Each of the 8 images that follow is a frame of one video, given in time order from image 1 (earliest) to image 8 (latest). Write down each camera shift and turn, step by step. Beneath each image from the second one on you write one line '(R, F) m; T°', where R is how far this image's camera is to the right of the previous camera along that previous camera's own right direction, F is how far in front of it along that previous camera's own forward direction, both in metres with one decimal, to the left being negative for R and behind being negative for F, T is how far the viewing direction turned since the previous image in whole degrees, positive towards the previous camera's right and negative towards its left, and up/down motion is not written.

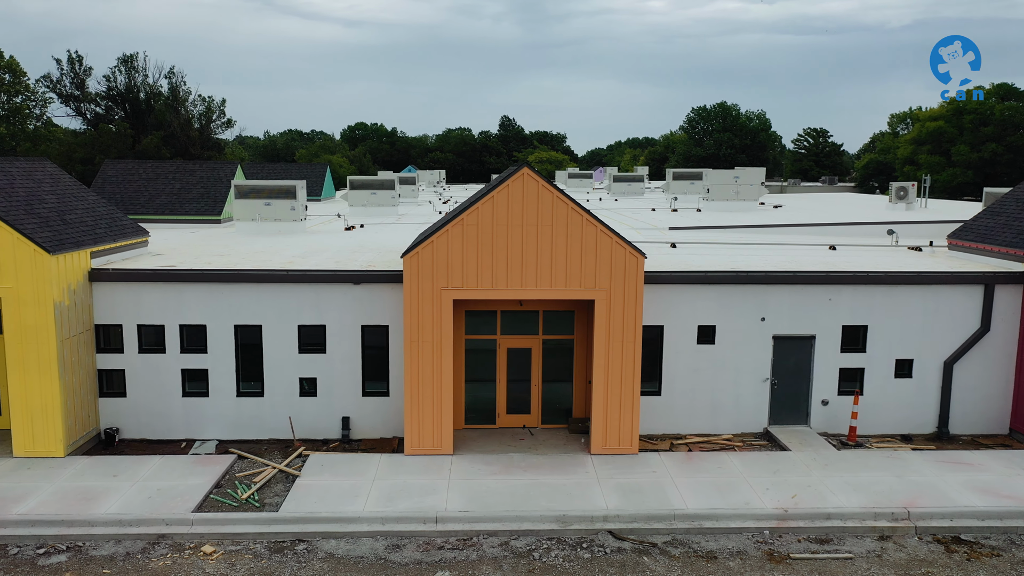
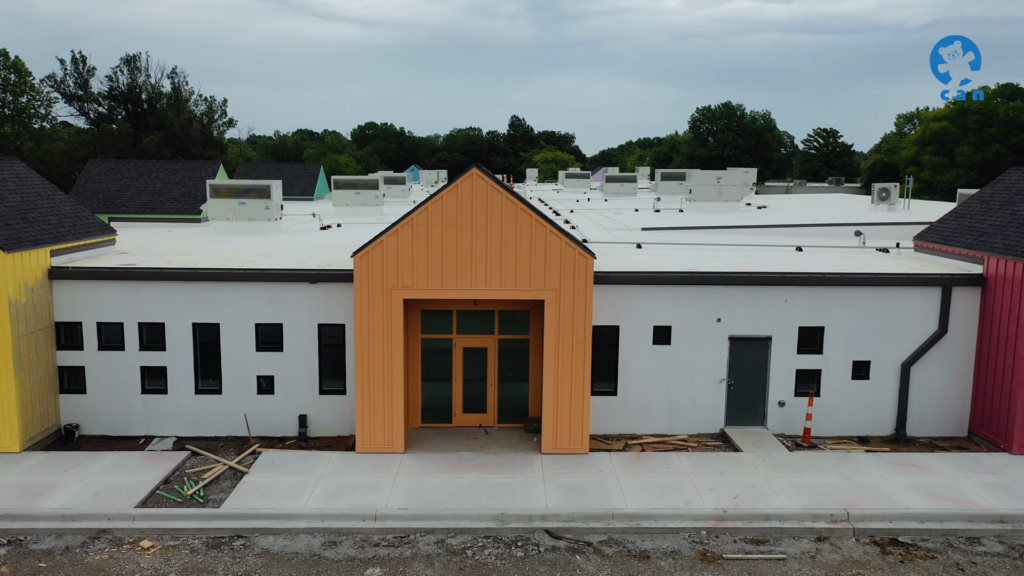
(+1.0, -0.1) m; -1°
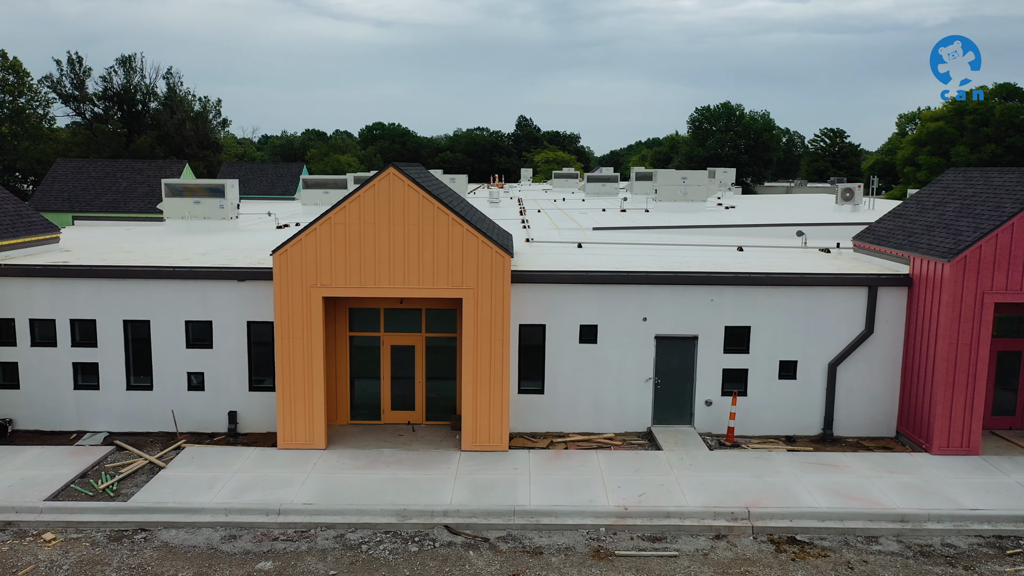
(+1.5, -0.1) m; -1°
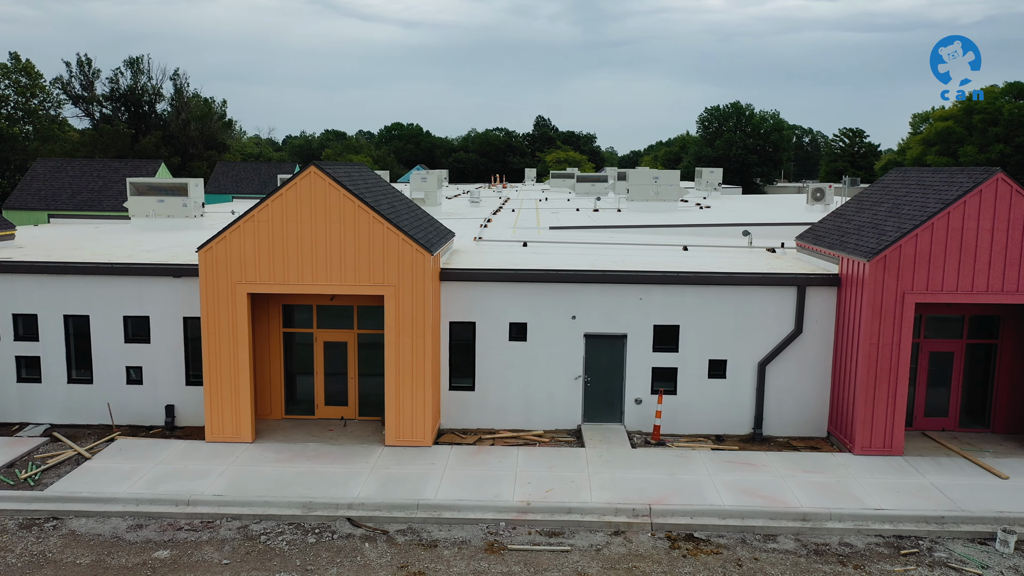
(+1.6, -0.1) m; -2°
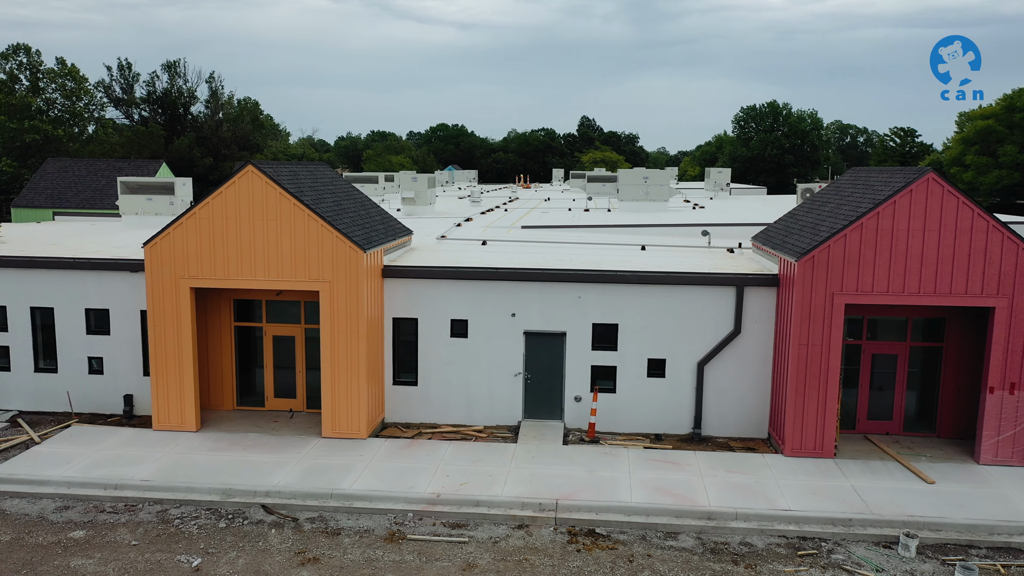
(+1.9, -0.2) m; -4°
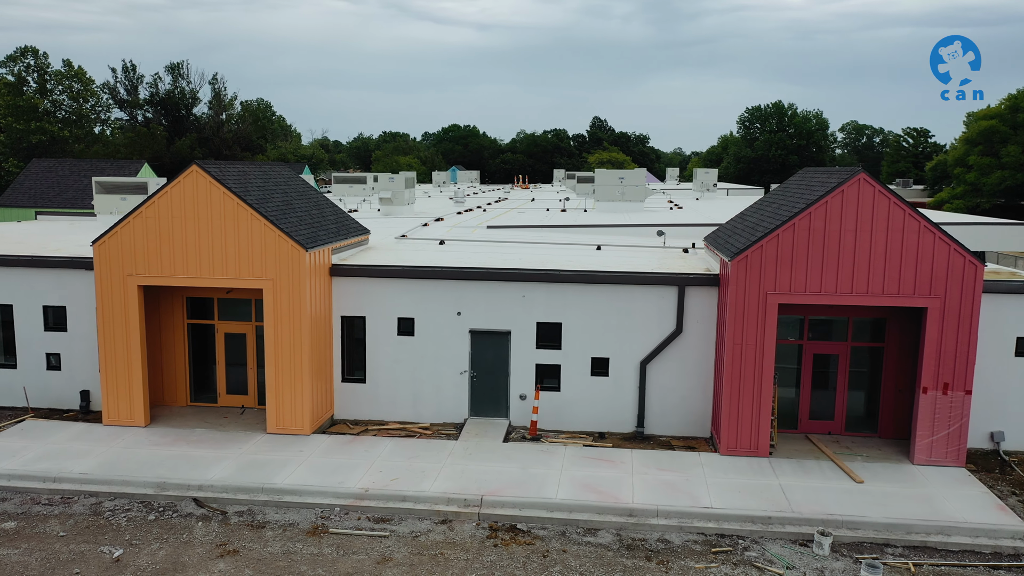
(+1.3, -0.1) m; -1°
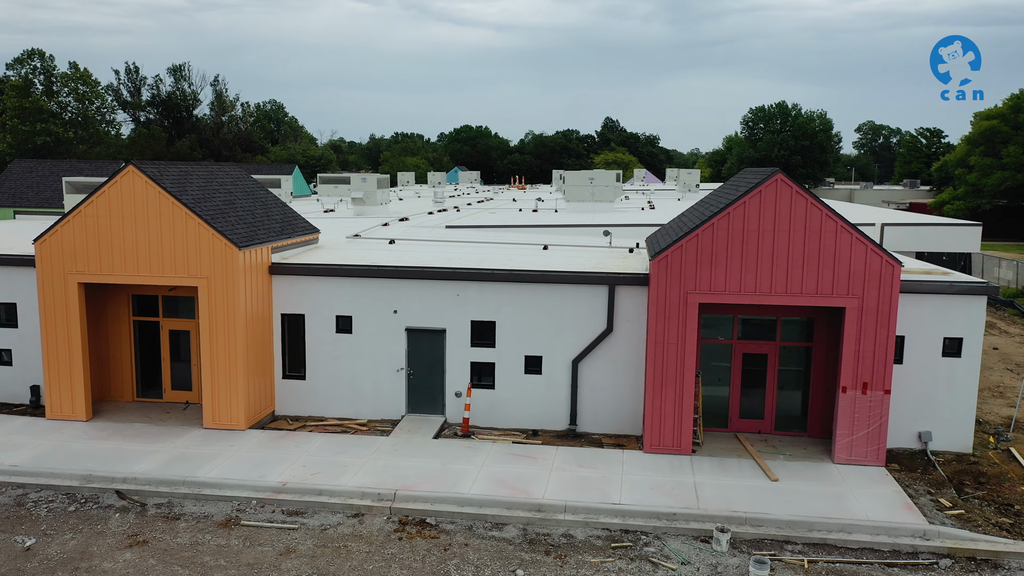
(+1.5, -0.2) m; -1°
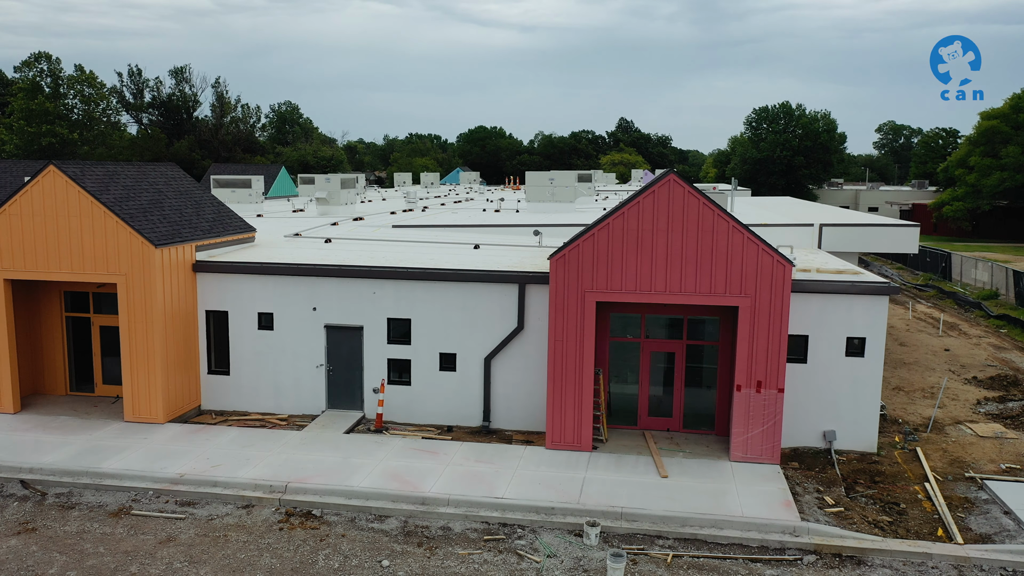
(+1.9, -0.2) m; -1°
